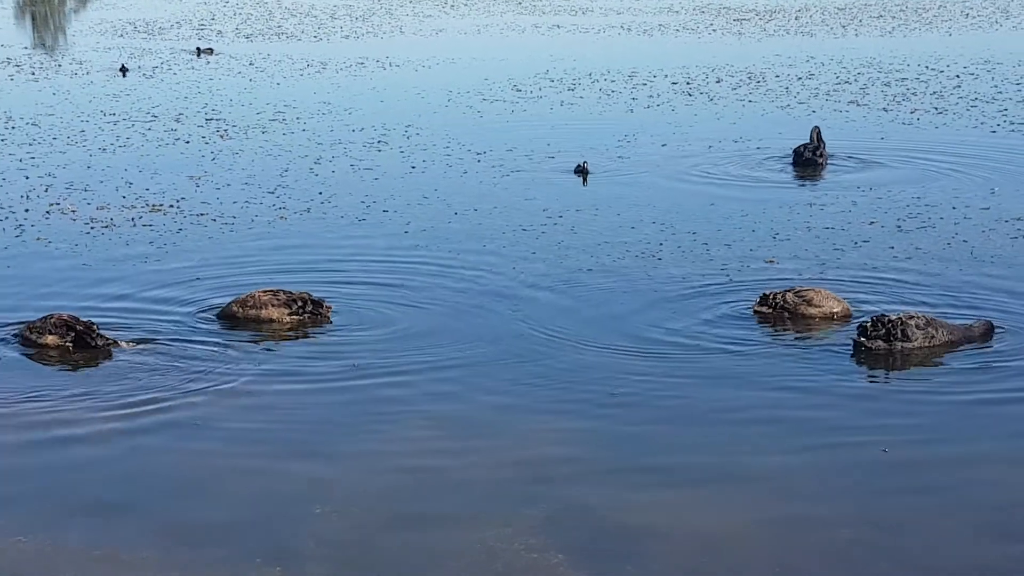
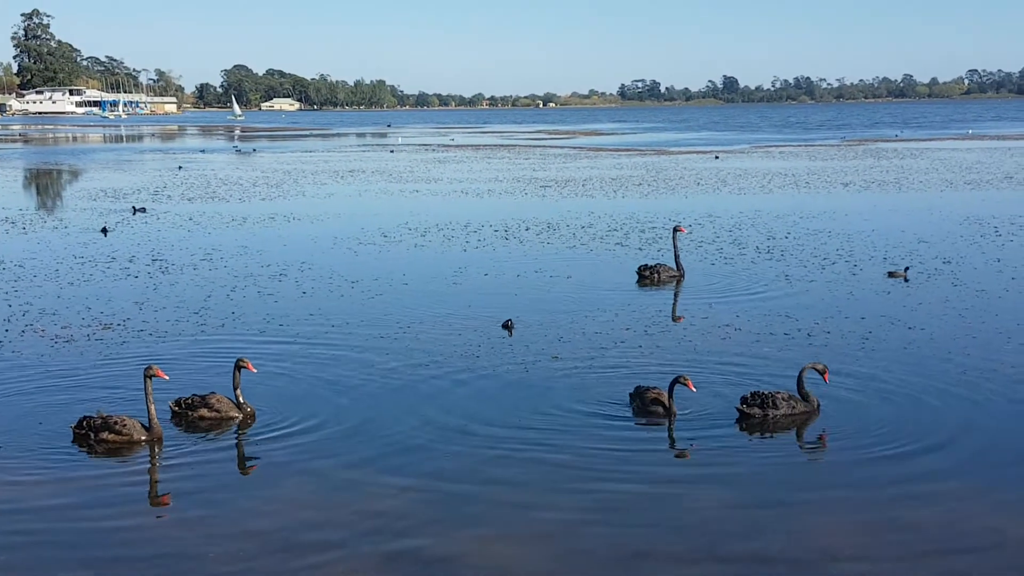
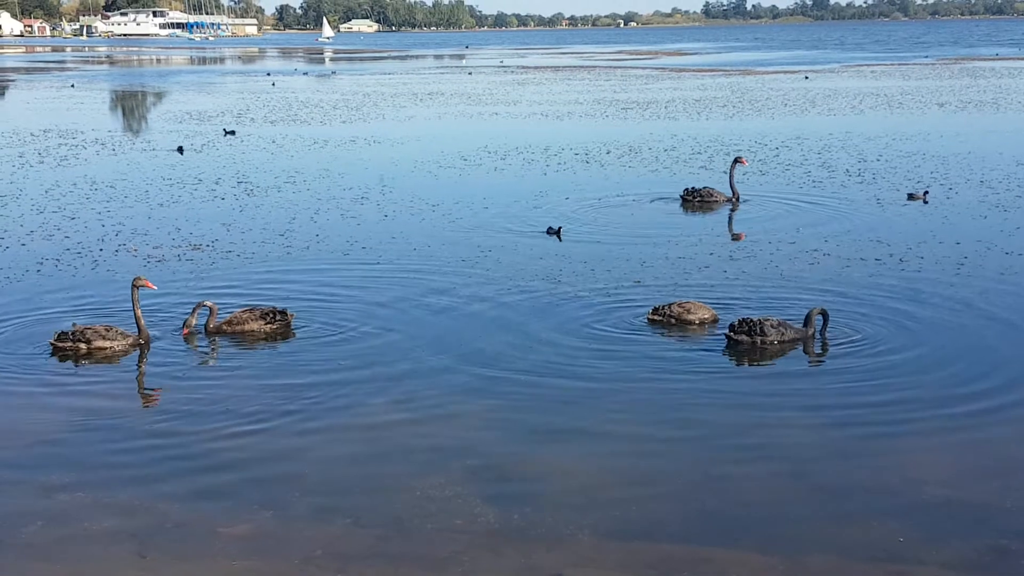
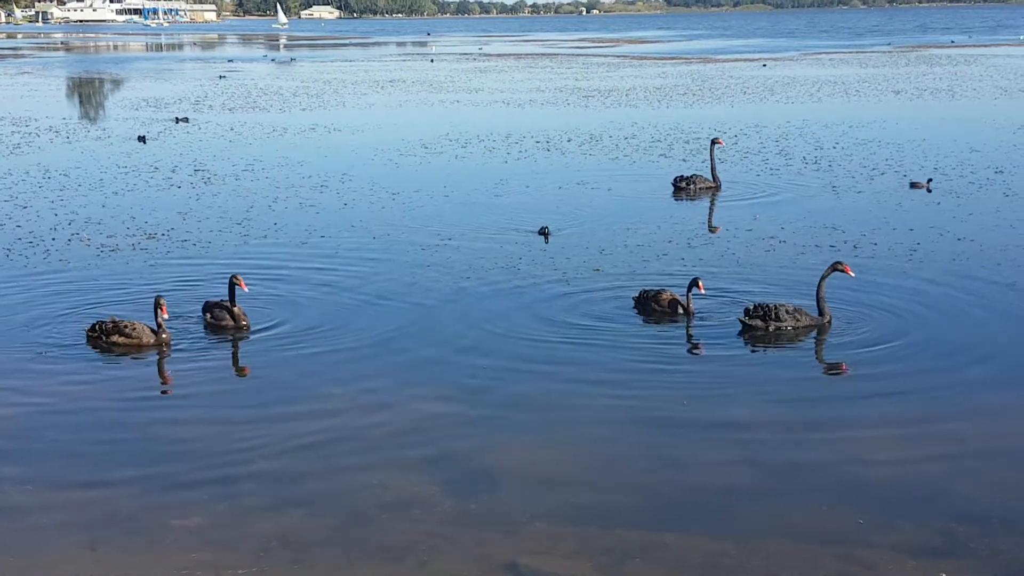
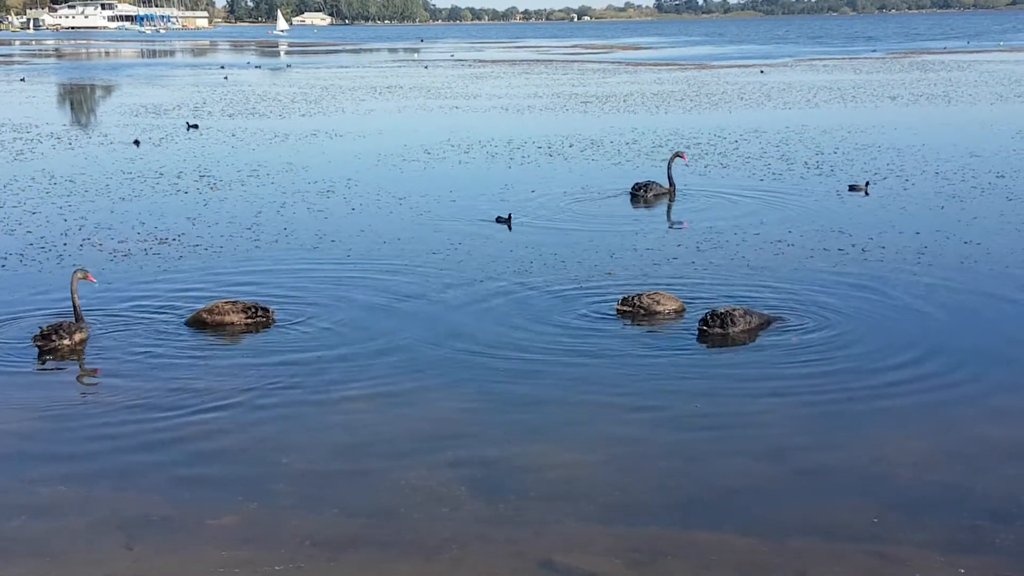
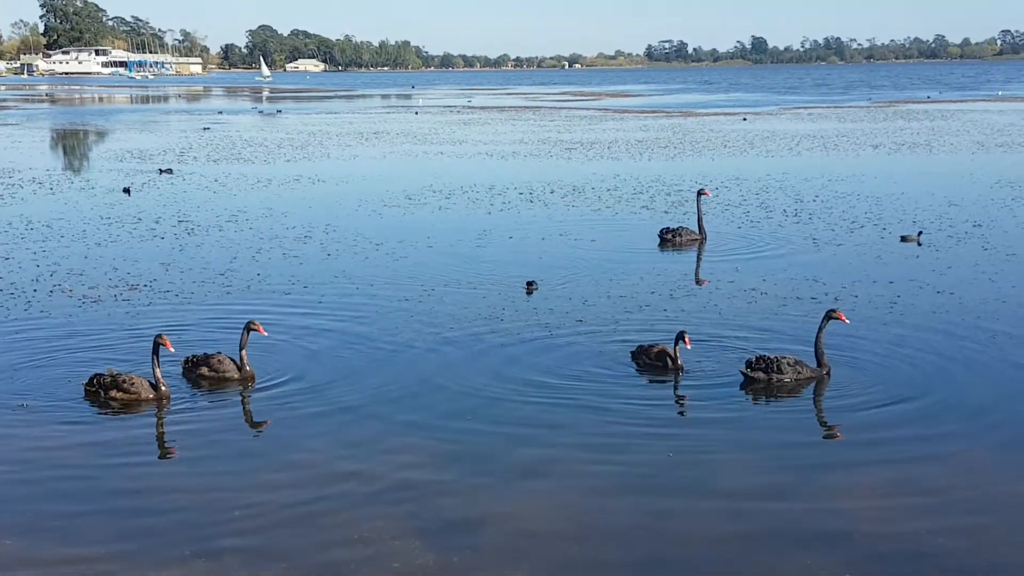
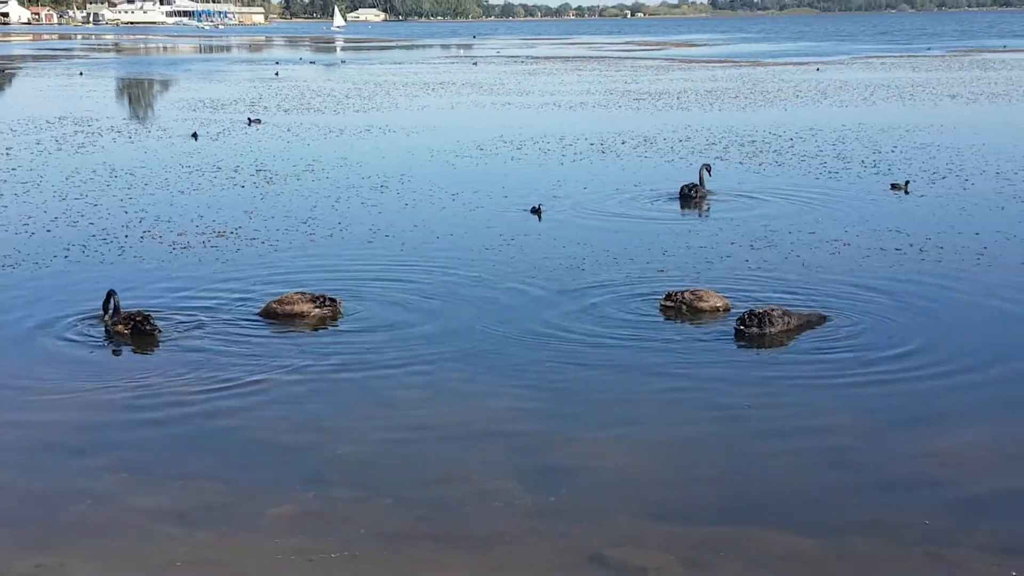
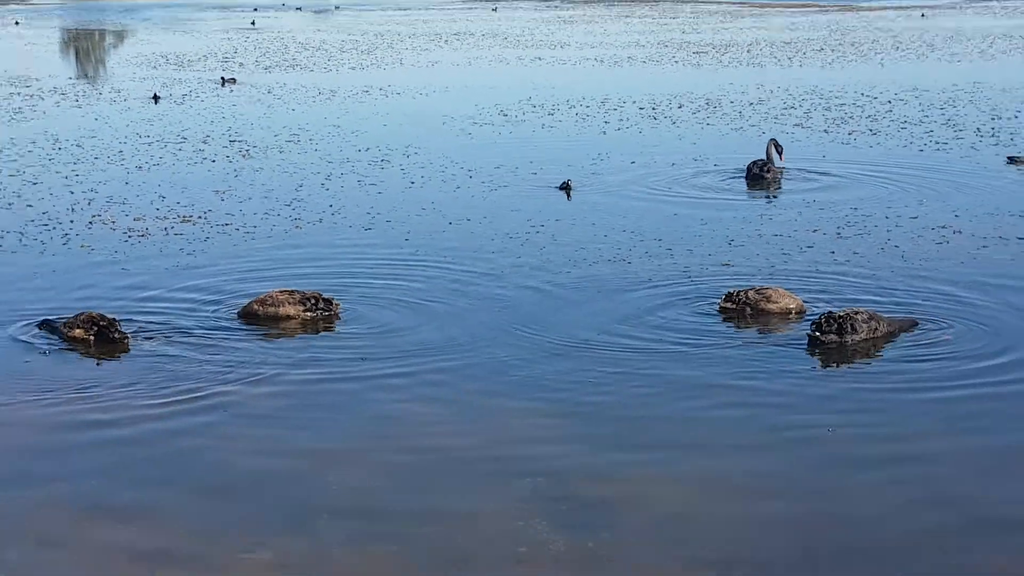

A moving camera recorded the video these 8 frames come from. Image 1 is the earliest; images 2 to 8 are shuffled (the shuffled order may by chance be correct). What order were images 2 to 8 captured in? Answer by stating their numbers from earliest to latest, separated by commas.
8, 7, 5, 3, 4, 6, 2
